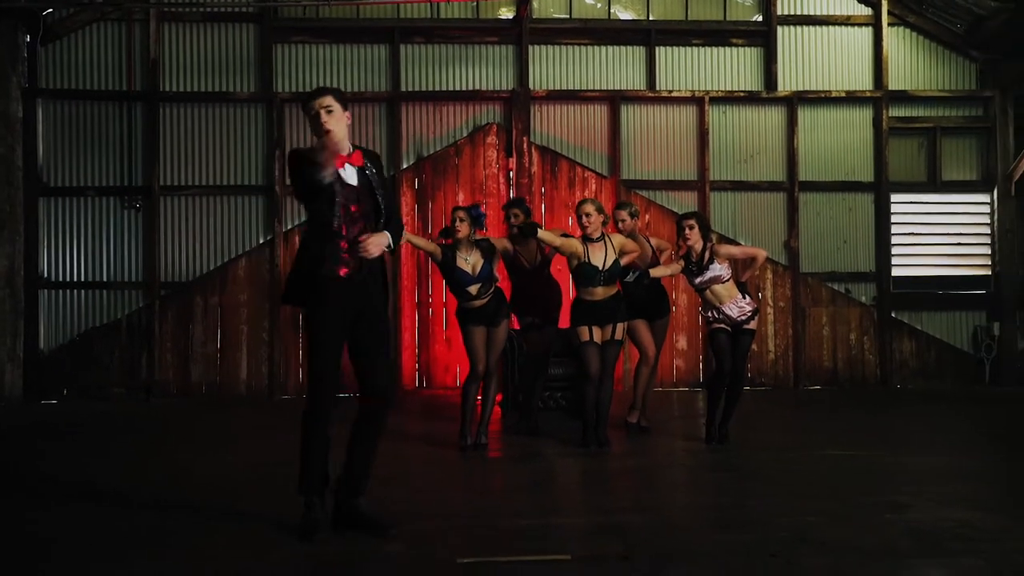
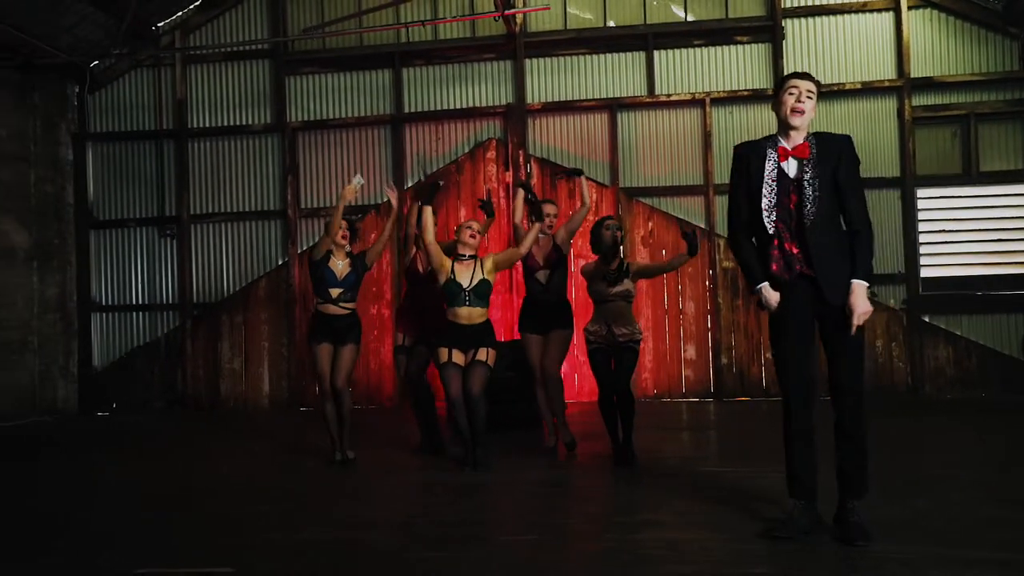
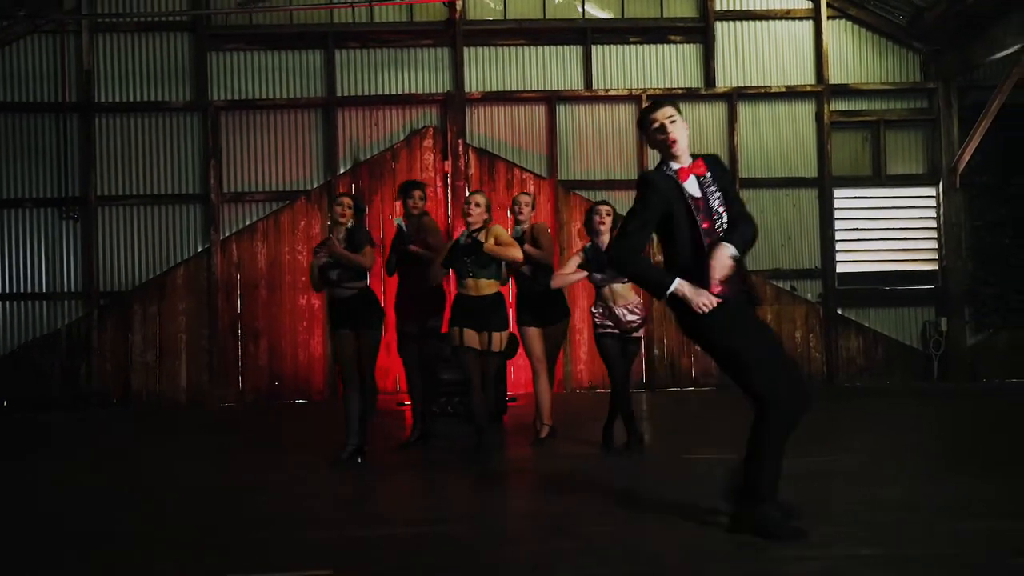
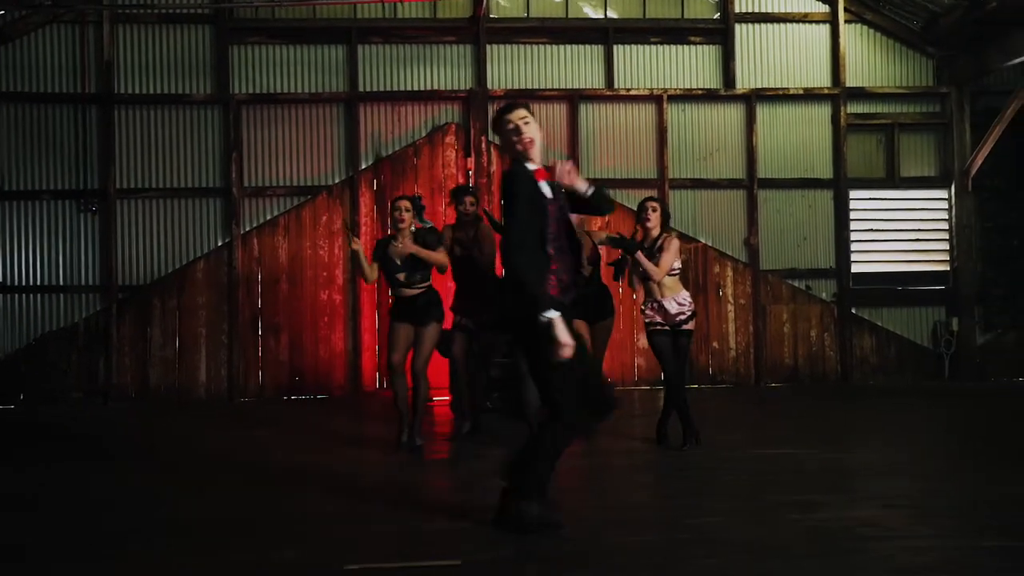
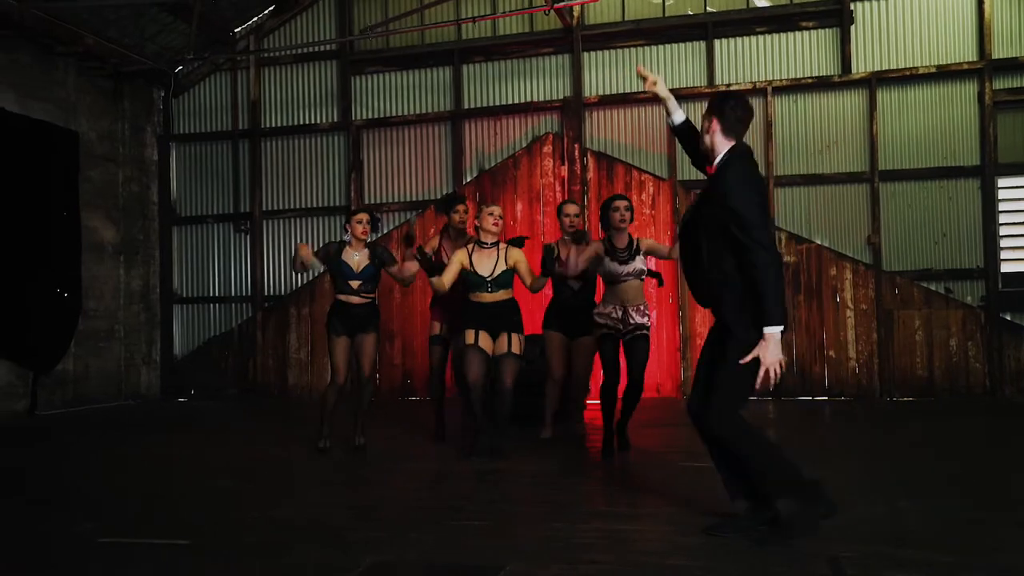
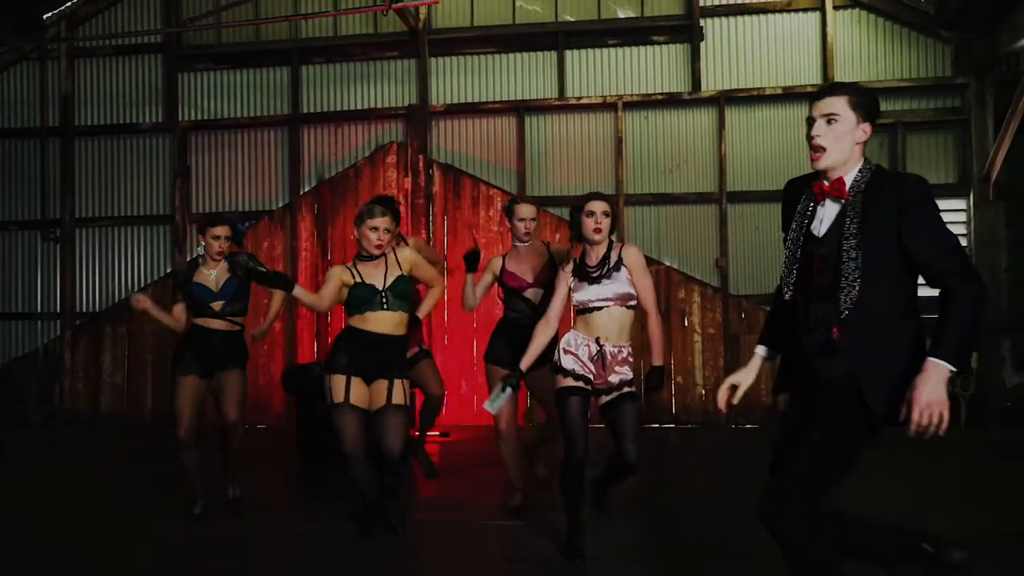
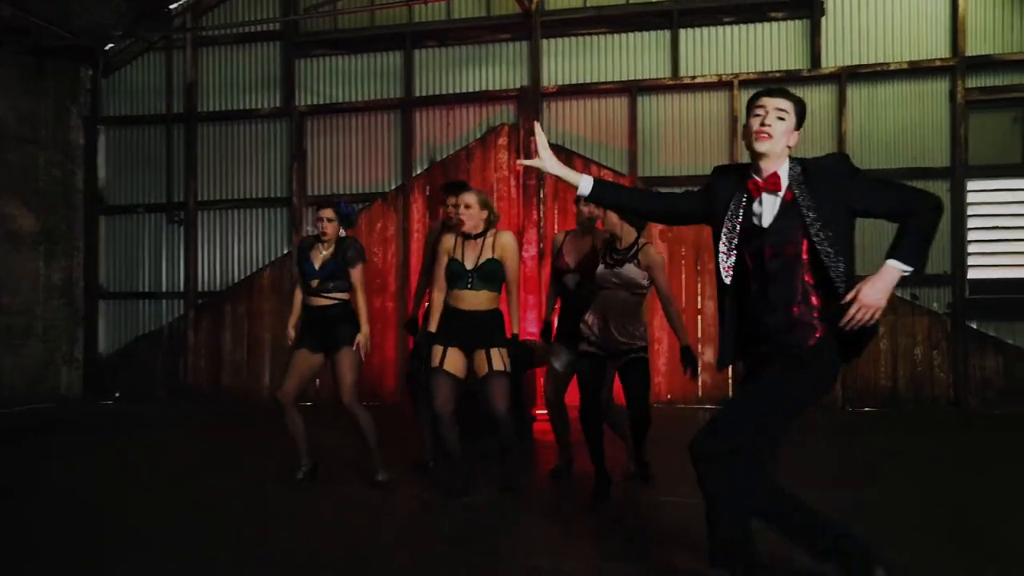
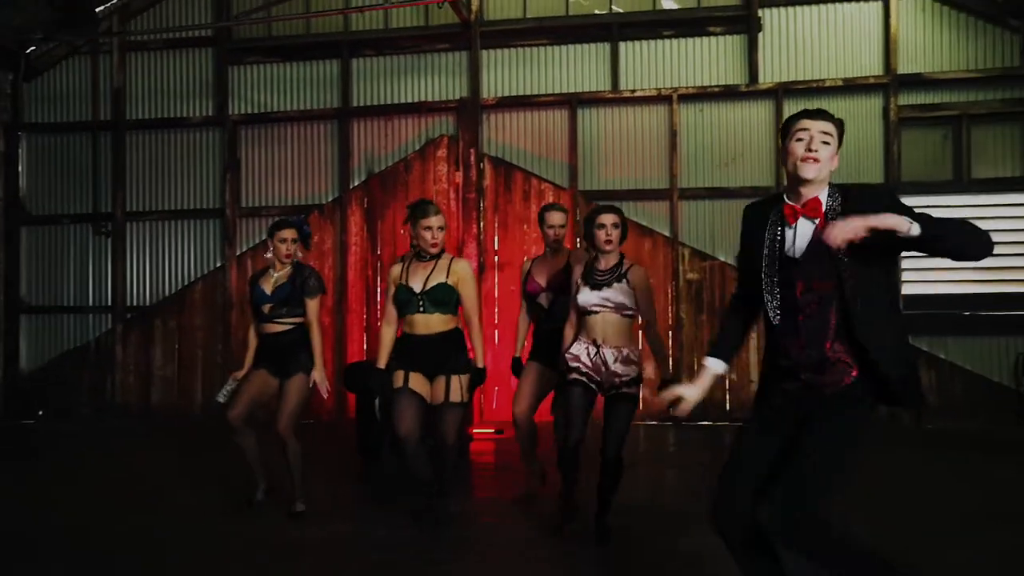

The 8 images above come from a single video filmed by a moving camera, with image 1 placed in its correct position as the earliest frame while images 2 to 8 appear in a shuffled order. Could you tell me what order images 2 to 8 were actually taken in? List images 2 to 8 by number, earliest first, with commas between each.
4, 3, 2, 5, 7, 8, 6
